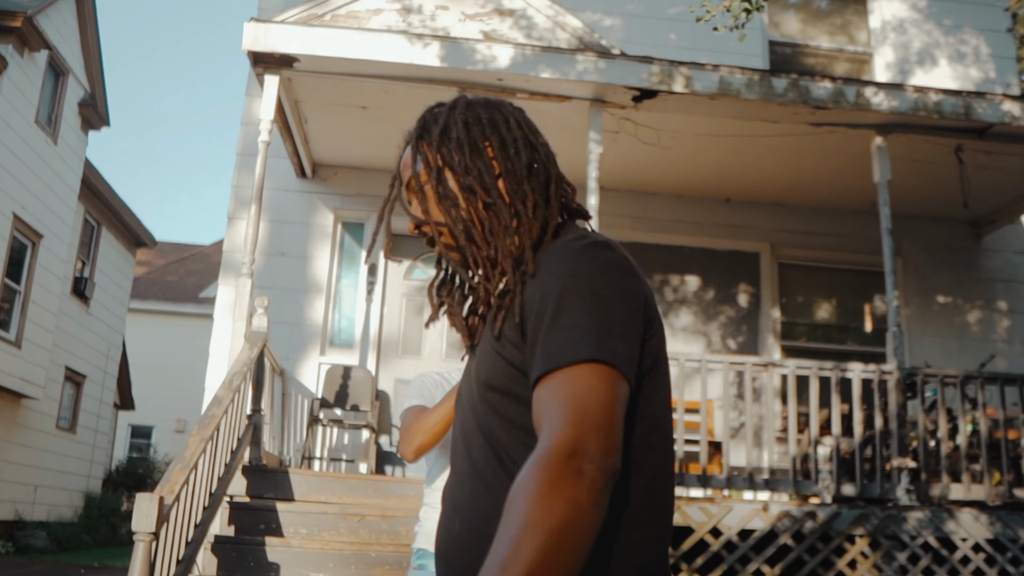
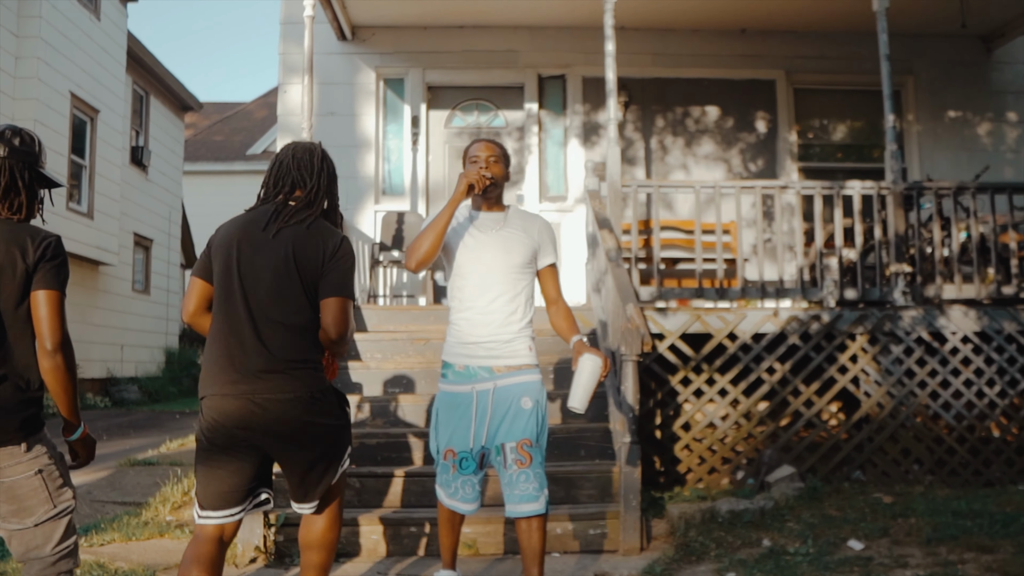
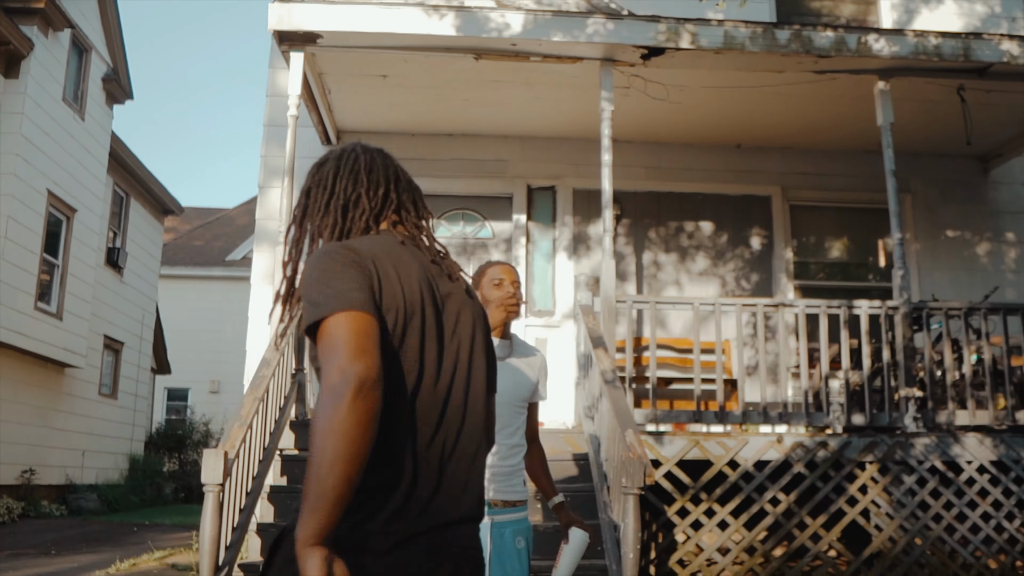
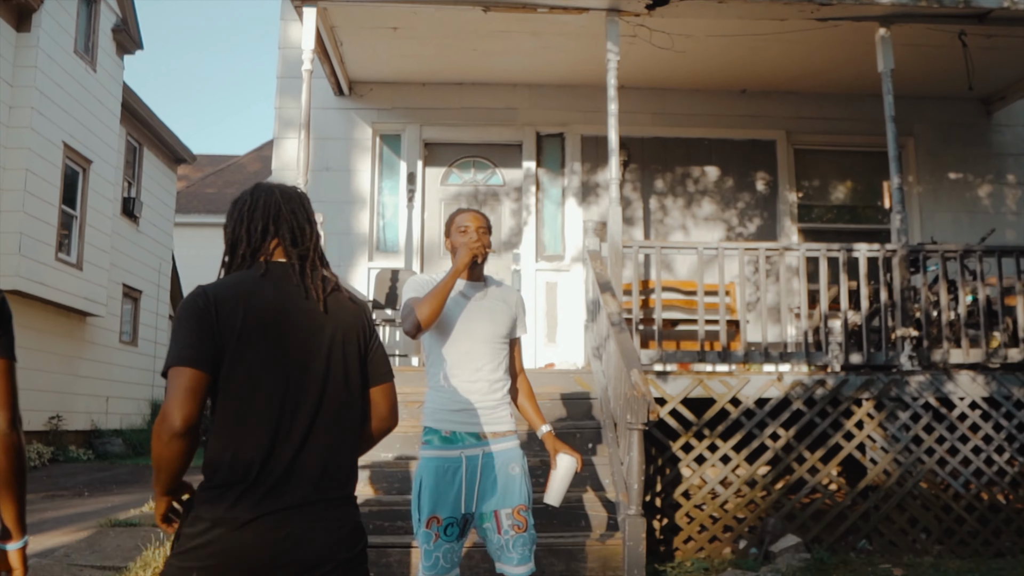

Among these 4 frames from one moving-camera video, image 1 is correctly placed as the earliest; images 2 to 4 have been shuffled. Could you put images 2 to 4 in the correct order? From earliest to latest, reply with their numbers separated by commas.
3, 4, 2
